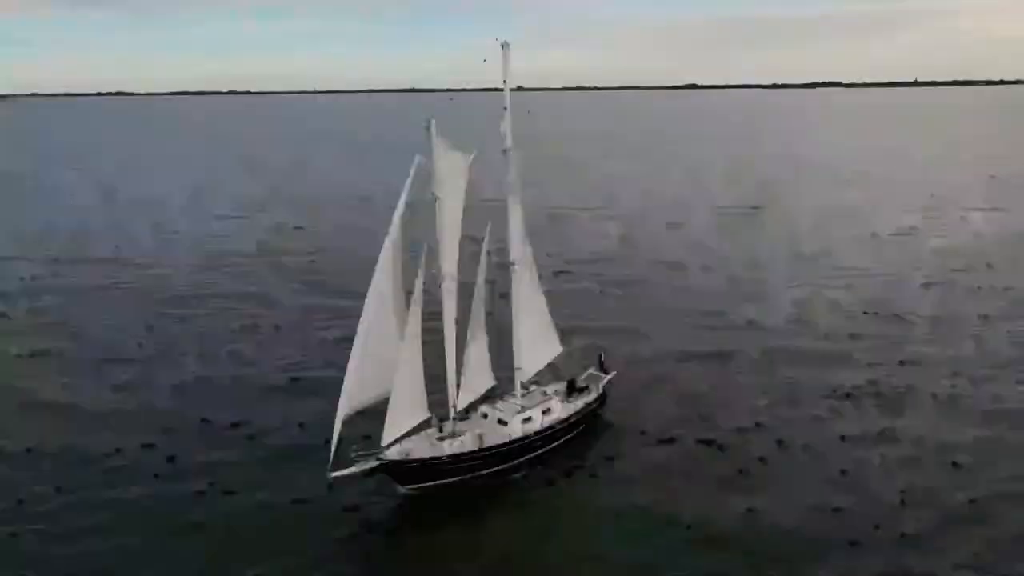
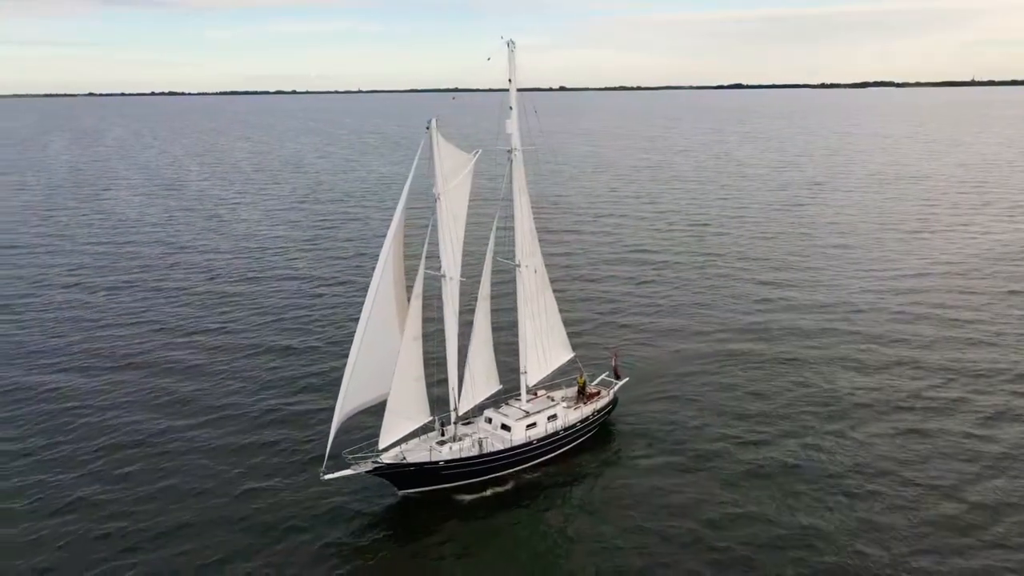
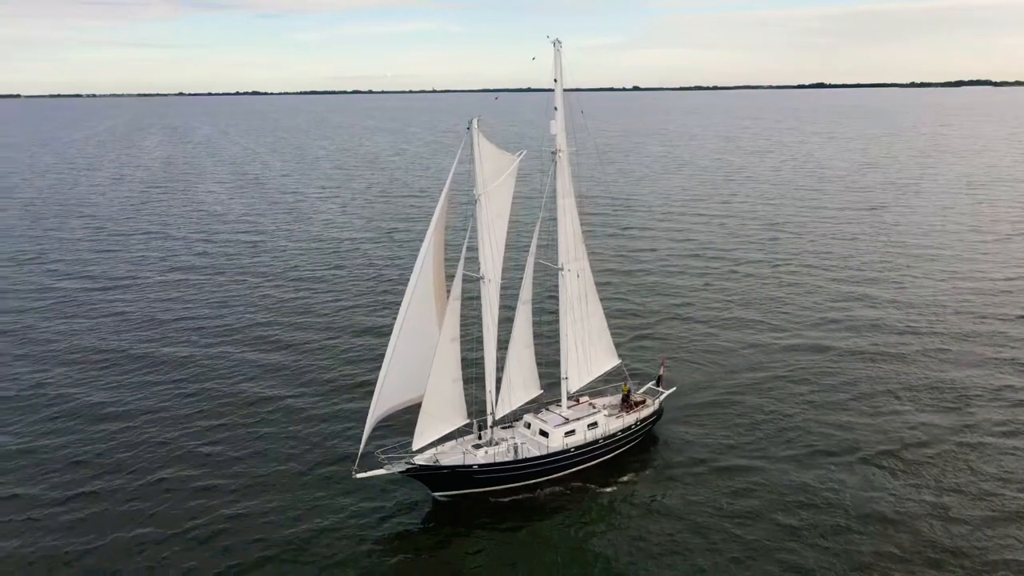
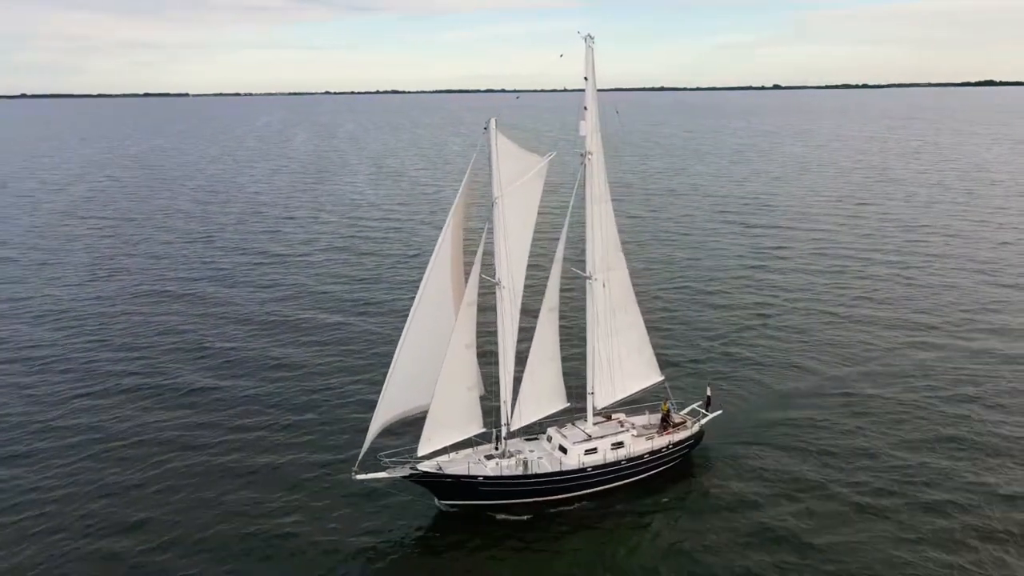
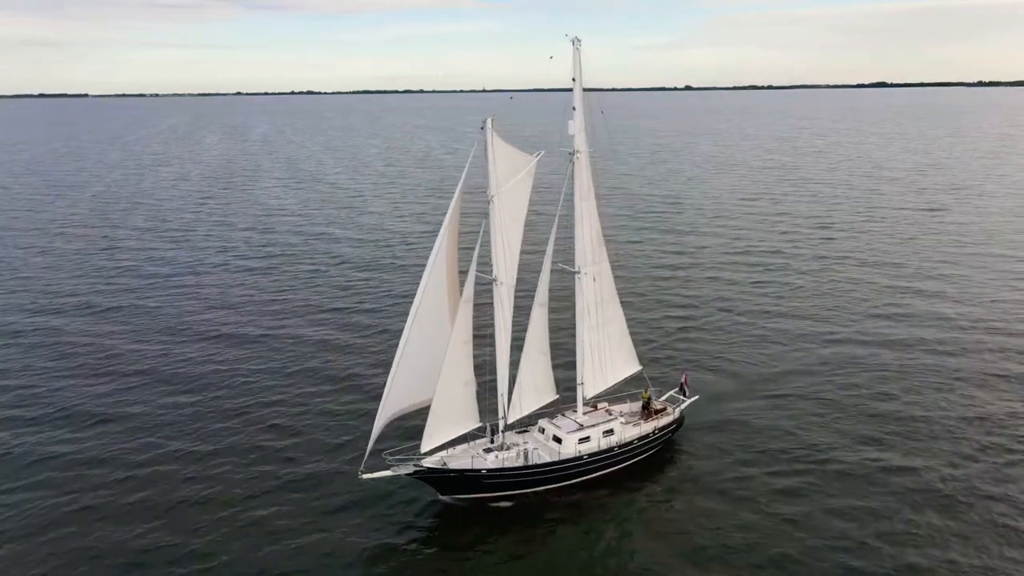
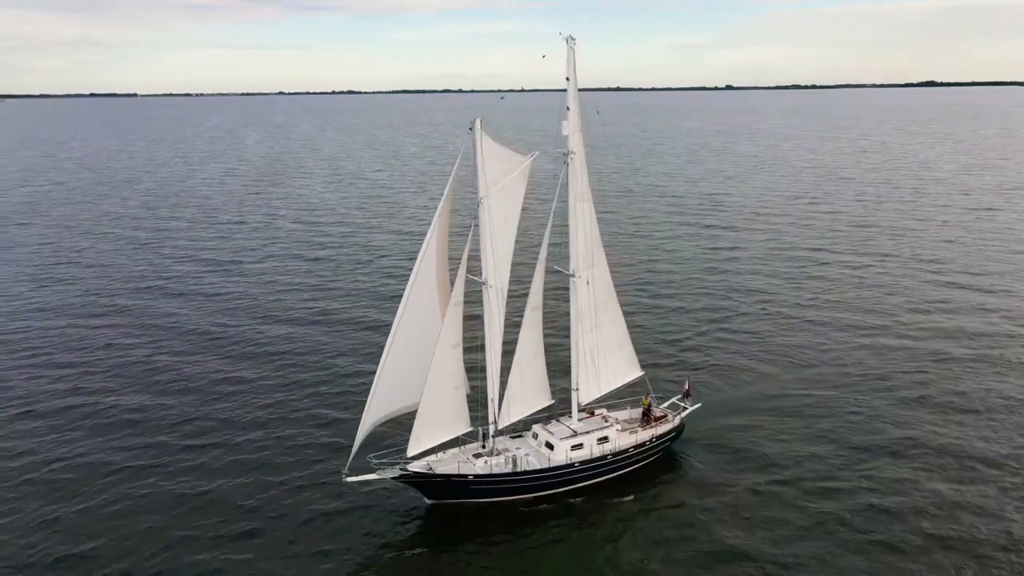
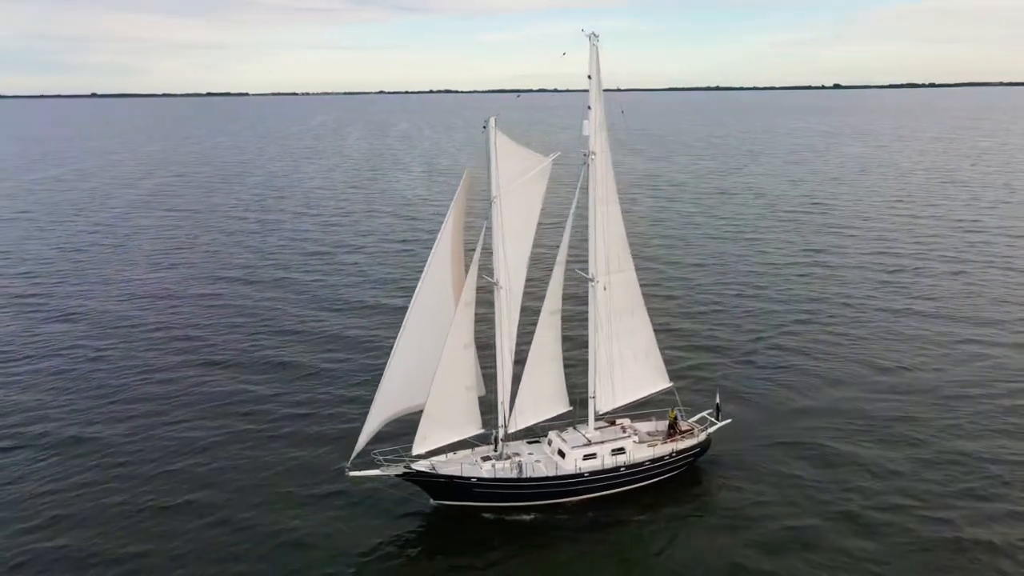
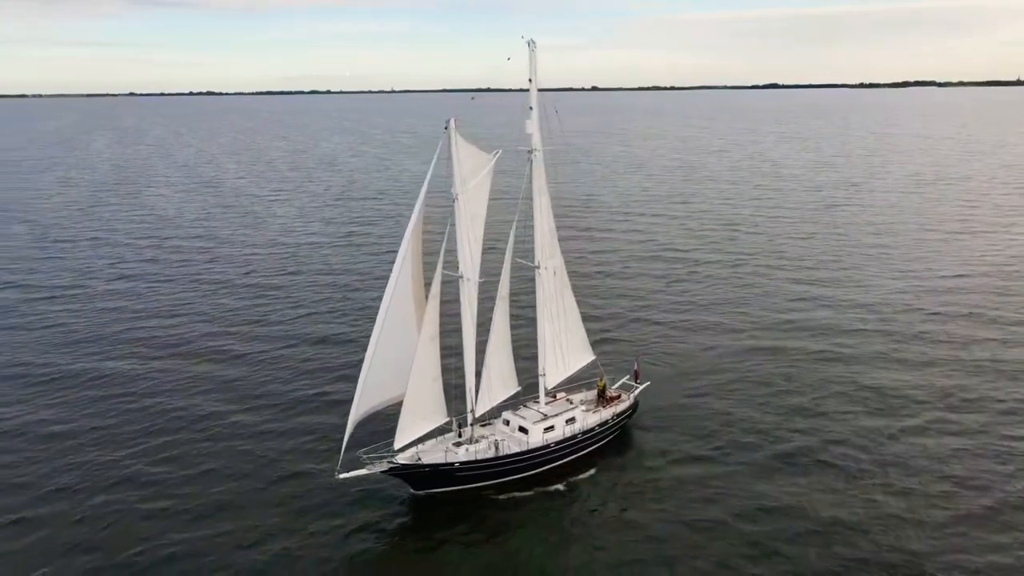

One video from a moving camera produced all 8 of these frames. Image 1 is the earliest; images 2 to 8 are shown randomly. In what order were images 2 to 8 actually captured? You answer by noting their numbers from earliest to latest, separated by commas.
2, 8, 3, 5, 6, 4, 7
